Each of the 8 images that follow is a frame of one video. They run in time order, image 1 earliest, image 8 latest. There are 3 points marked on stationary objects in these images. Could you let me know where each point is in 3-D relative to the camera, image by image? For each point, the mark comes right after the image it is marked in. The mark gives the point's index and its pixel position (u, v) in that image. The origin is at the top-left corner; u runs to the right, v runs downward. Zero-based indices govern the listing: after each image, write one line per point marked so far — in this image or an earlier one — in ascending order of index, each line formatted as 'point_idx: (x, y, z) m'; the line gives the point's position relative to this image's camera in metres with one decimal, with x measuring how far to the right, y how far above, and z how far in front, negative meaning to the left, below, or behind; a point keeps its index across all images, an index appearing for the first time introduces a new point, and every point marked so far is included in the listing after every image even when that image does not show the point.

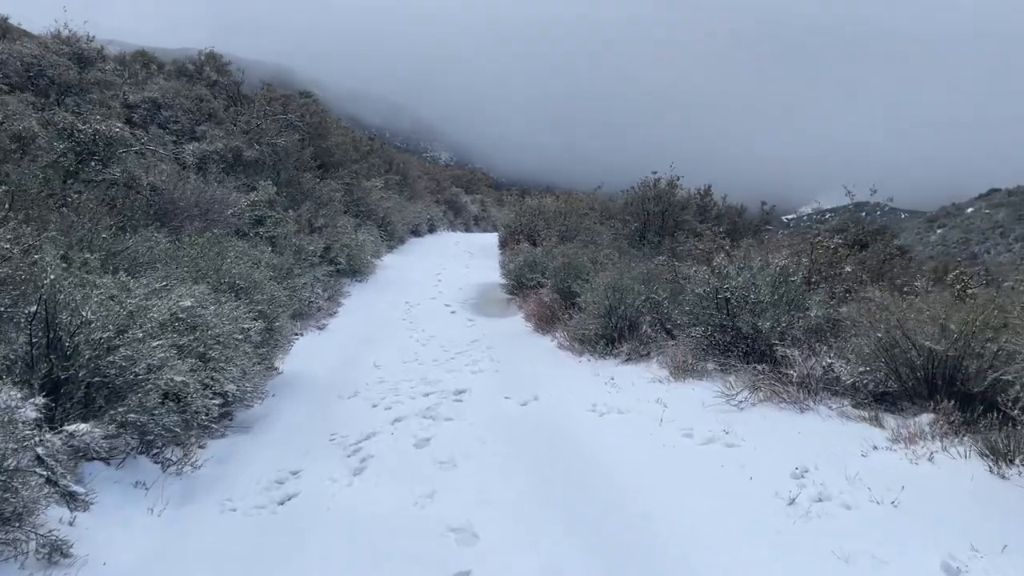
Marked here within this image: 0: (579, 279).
0: (+0.7, +0.1, +8.5) m
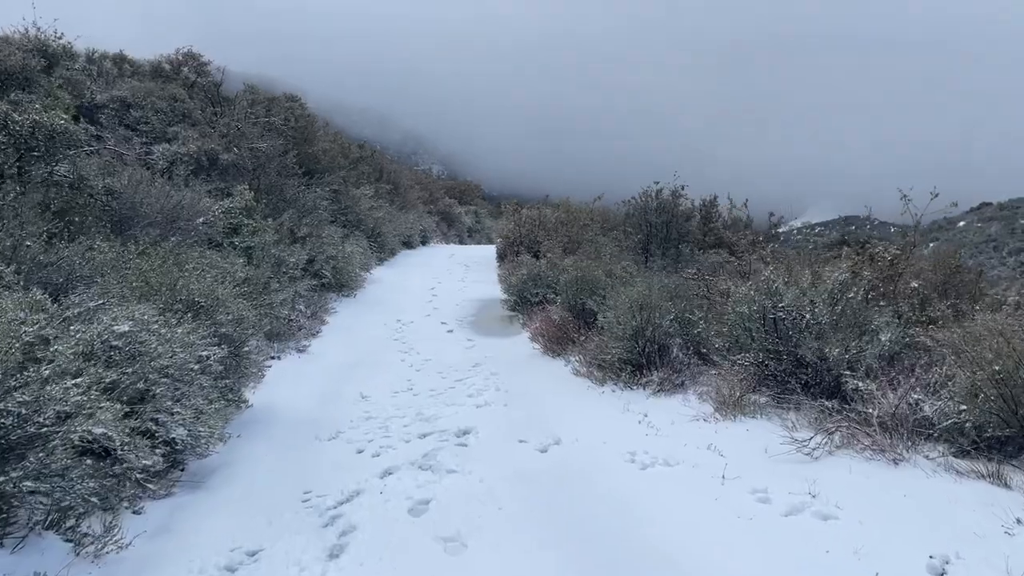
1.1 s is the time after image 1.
0: (+0.7, -0.1, +7.5) m
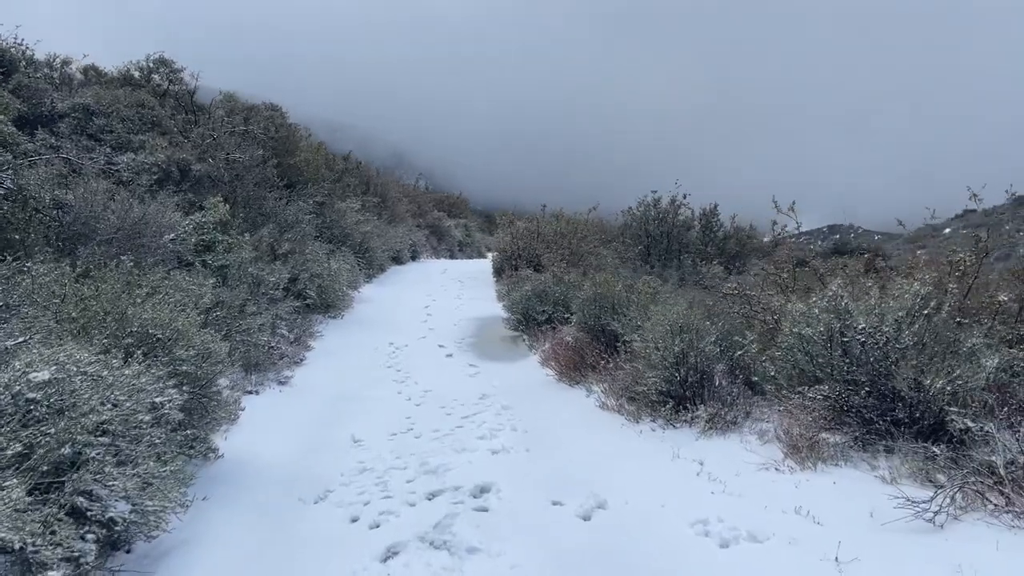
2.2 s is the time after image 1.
0: (+0.8, -0.2, +6.6) m
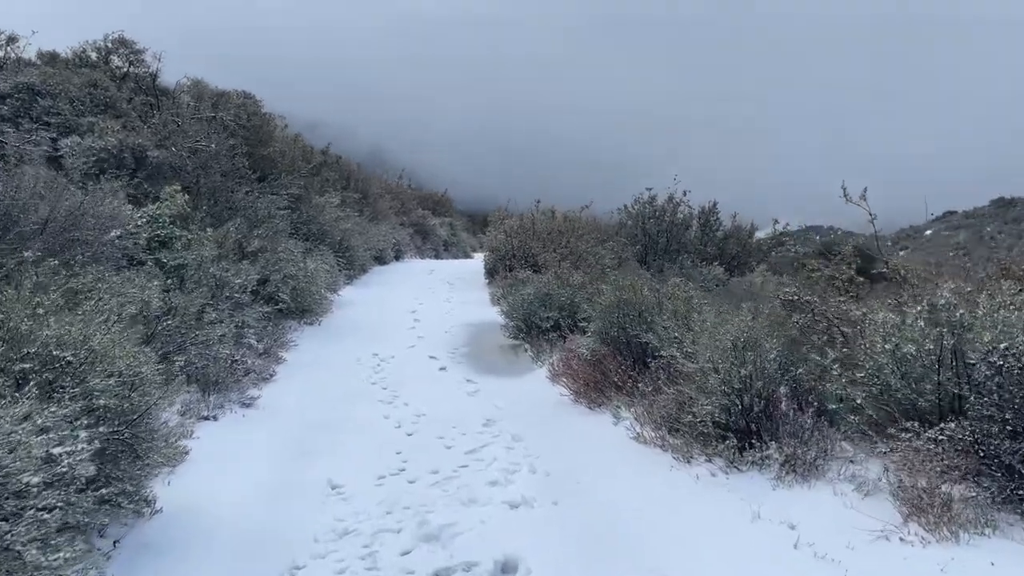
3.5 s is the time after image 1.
0: (+0.9, -0.2, +5.6) m
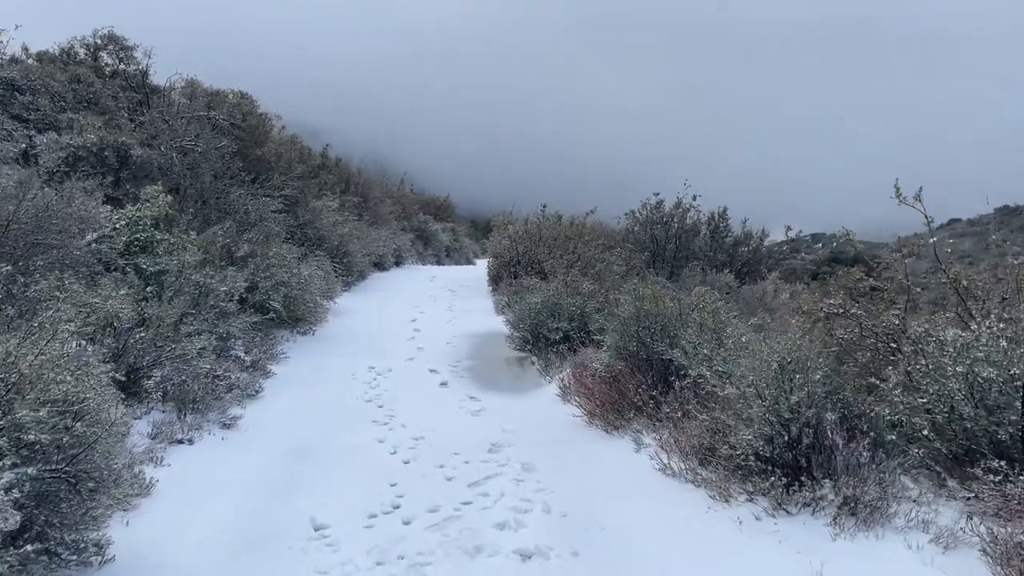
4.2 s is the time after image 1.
0: (+0.9, -0.3, +5.1) m
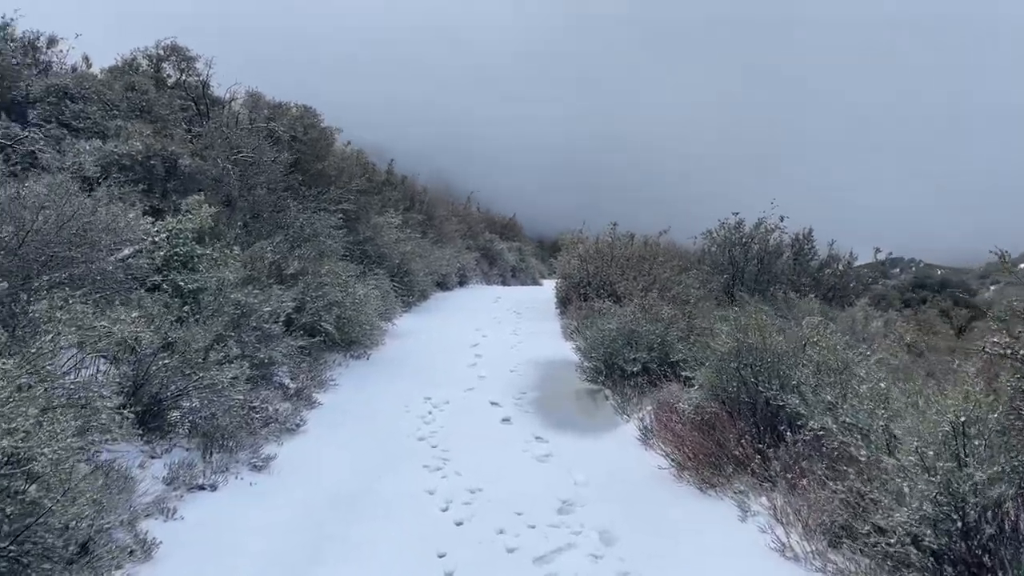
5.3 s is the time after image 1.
0: (+1.3, -0.4, +4.2) m
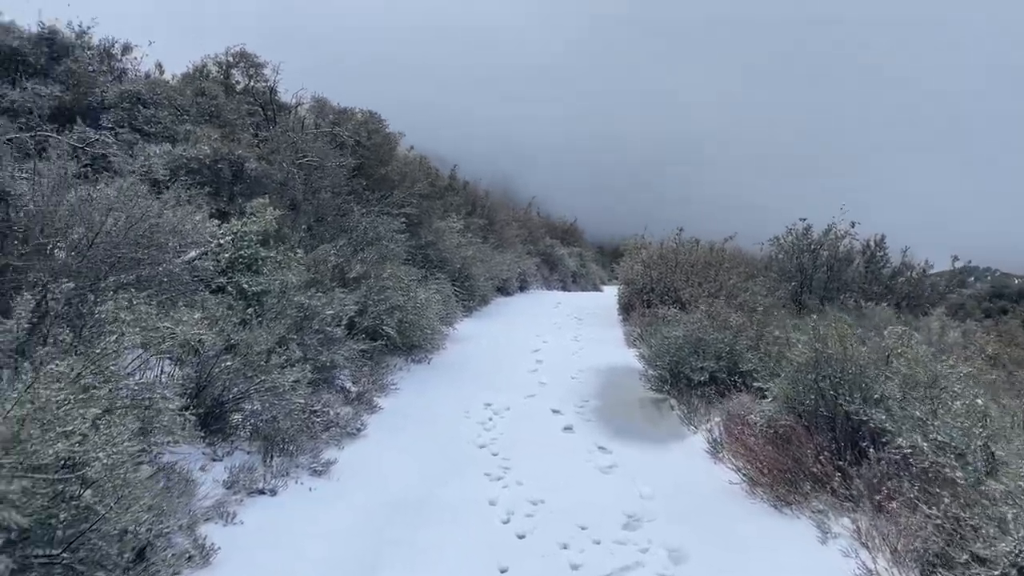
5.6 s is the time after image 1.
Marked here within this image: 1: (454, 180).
0: (+1.6, -0.5, +4.0) m
1: (-1.2, +2.2, +17.1) m
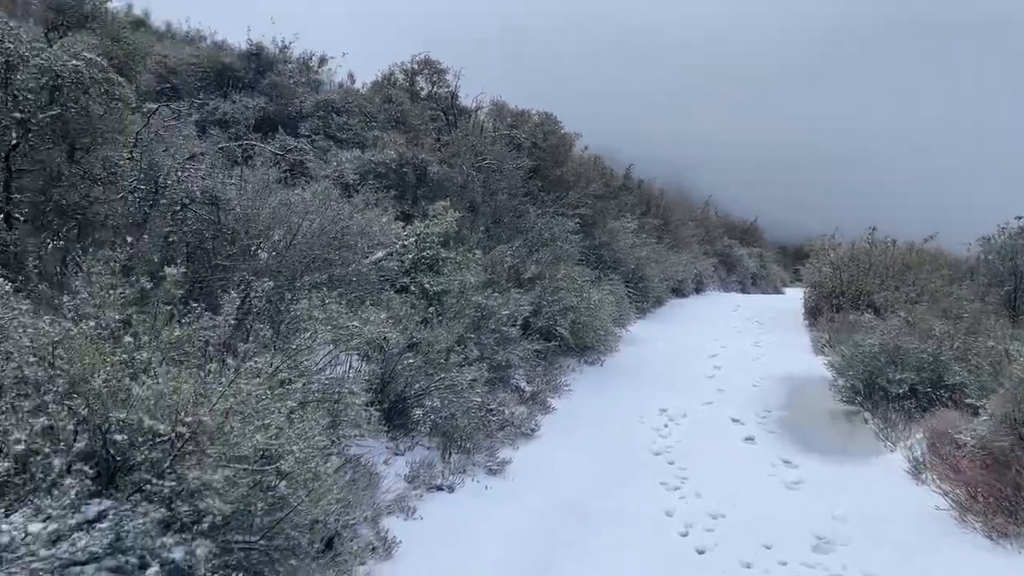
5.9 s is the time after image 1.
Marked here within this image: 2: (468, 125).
0: (+2.4, -0.5, +3.5) m
1: (+2.4, +2.2, +16.9) m
2: (-0.5, +2.0, +10.4) m
